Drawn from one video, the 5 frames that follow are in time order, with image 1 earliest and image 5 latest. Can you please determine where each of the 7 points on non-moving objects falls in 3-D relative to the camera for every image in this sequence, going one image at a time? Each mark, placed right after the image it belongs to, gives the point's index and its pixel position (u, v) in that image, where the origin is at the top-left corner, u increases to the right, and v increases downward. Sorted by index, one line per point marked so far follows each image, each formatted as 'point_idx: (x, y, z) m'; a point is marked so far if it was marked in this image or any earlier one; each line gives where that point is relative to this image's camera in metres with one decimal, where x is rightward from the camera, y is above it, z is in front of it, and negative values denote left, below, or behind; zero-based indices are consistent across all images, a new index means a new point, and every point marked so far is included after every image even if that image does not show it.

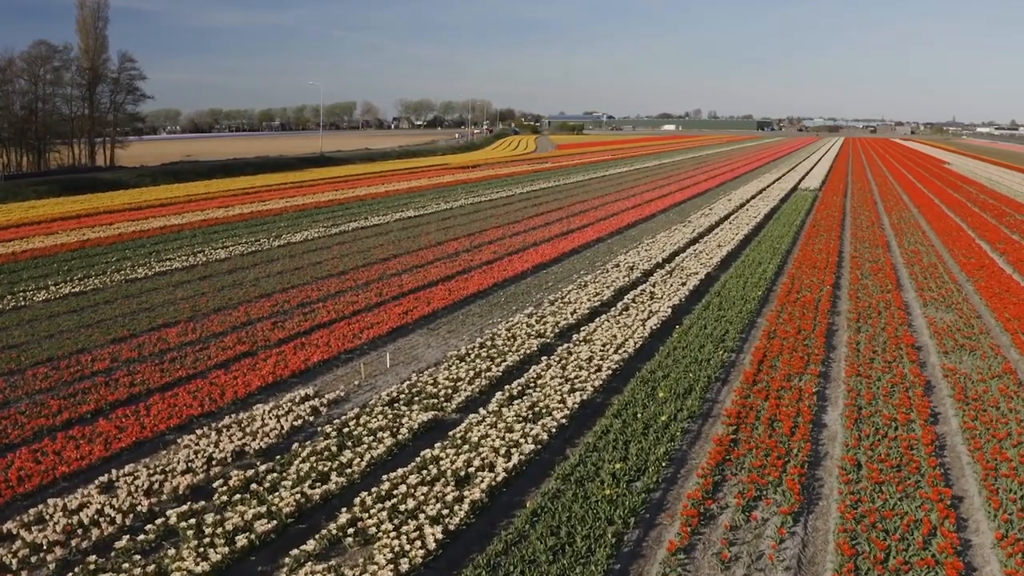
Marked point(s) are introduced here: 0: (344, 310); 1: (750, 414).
0: (-3.4, -0.4, +13.8) m
1: (+3.1, -1.7, +9.2) m
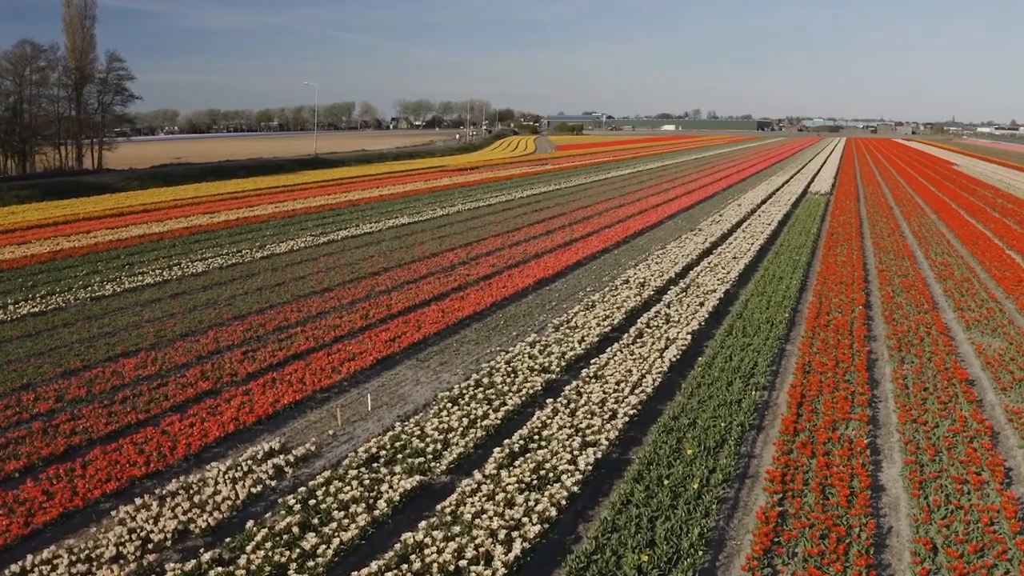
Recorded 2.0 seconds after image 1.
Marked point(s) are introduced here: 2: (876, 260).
0: (-3.4, -0.9, +12.4) m
1: (+3.1, -2.1, +7.7) m
2: (+10.1, +0.8, +19.6) m
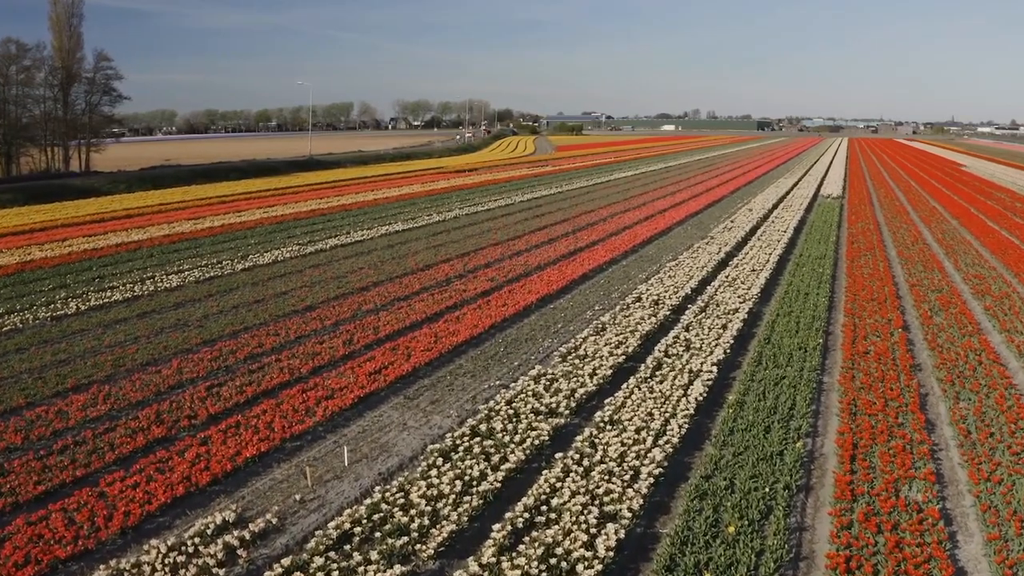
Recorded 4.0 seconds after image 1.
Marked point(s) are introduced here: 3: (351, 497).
0: (-3.3, -1.3, +10.9) m
1: (+3.1, -2.5, +6.3) m
2: (+10.1, +0.4, +18.2) m
3: (-1.7, -2.2, +7.5) m
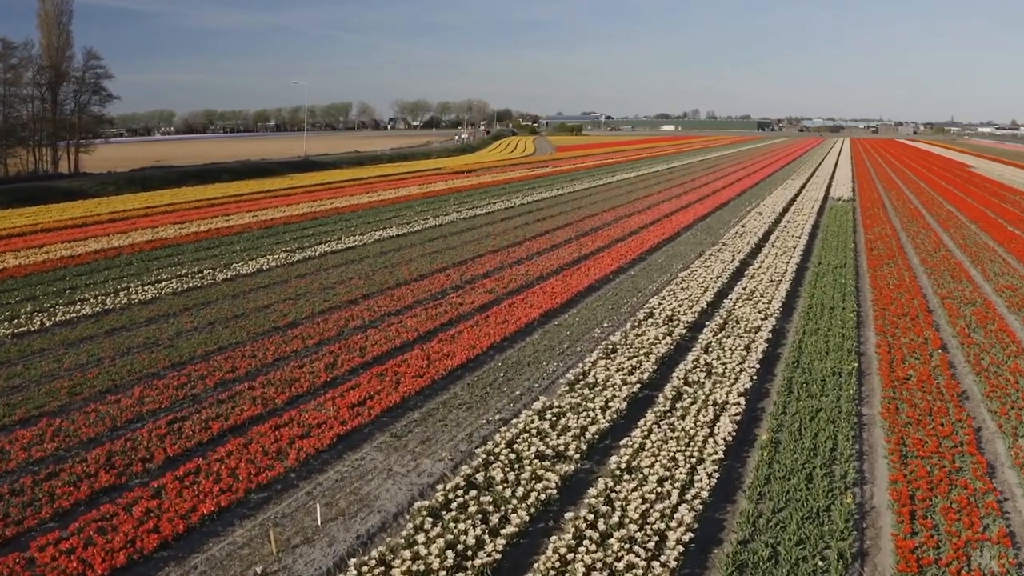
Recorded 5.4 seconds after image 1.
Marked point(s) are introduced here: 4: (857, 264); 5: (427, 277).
0: (-3.3, -1.5, +9.7) m
1: (+3.2, -2.7, +5.1) m
2: (+10.2, +0.1, +17.0) m
3: (-1.7, -2.5, +6.3) m
4: (+9.3, +0.7, +19.1) m
5: (-2.1, +0.3, +17.3) m
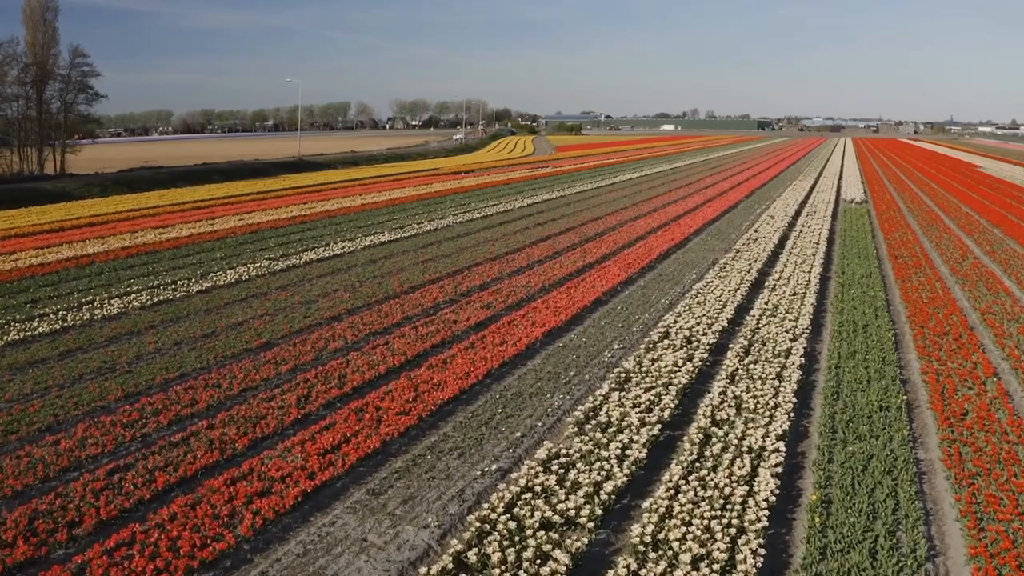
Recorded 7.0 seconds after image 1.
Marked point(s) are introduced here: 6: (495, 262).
0: (-3.3, -1.8, +8.4) m
1: (+3.2, -3.0, +3.7) m
2: (+10.1, -0.2, +15.6) m
3: (-1.7, -2.8, +4.9) m
4: (+9.3, +0.4, +17.7) m
5: (-2.1, 0.0, +16.0) m
6: (-0.4, +0.7, +18.9) m
